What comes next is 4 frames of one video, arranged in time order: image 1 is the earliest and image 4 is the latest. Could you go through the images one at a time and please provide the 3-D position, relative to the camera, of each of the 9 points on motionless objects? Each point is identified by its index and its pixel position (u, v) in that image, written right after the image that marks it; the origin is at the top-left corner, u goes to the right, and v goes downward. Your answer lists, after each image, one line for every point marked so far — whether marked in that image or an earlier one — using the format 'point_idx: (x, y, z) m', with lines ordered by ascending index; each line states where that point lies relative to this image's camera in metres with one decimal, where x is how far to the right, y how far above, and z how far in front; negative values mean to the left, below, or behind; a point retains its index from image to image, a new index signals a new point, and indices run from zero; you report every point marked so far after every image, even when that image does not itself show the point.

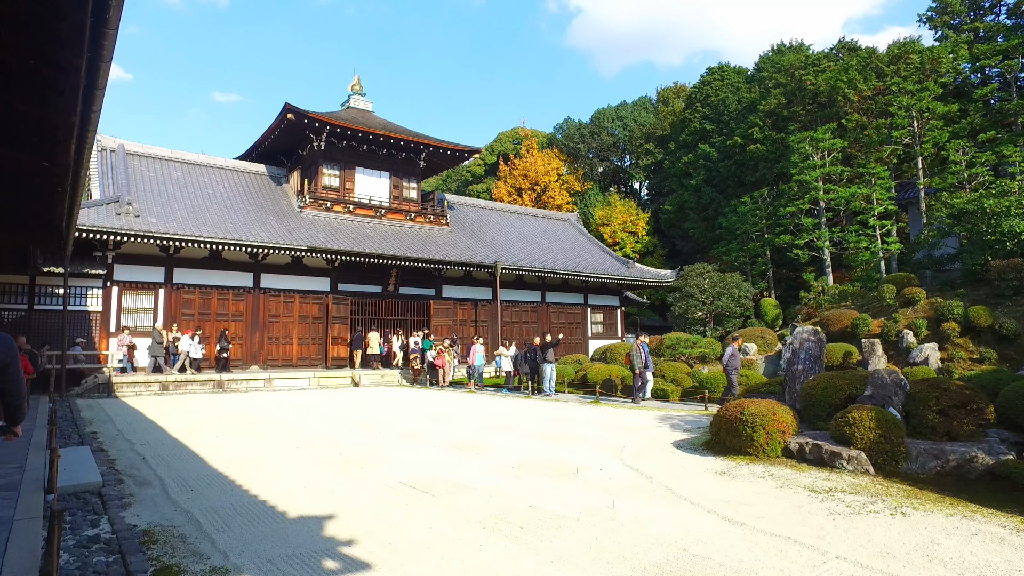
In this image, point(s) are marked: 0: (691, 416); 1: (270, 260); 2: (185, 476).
0: (+2.5, -1.8, +9.7) m
1: (-6.3, +0.7, +17.8) m
2: (-2.6, -1.5, +5.4) m
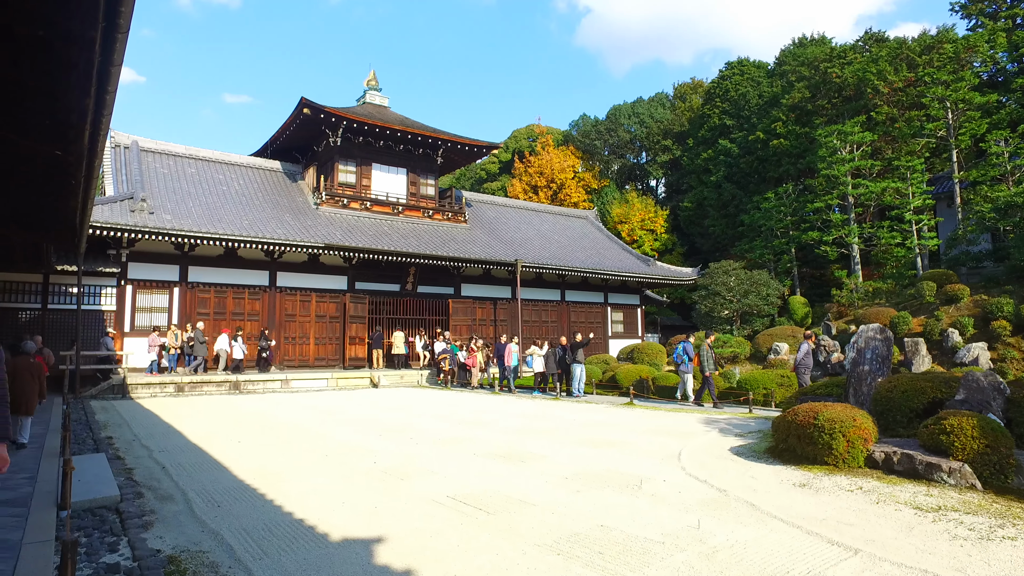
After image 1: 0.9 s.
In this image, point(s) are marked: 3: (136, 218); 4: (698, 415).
0: (+3.0, -1.8, +9.2) m
1: (-5.7, +0.7, +17.4) m
2: (-2.2, -1.5, +4.9) m
3: (-8.1, +1.5, +14.8) m
4: (+2.6, -1.8, +9.8) m
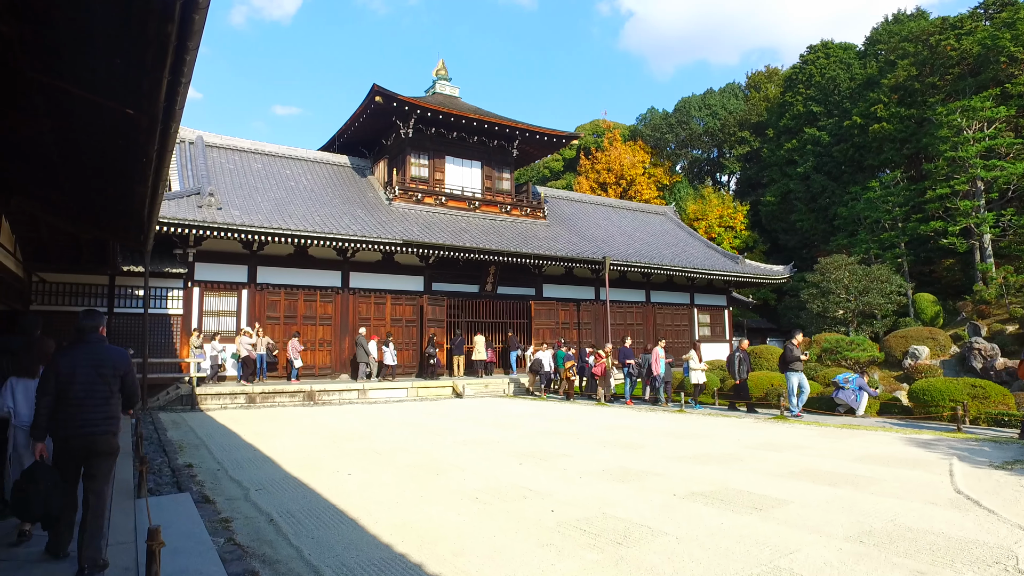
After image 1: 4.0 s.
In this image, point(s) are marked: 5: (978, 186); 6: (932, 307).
0: (+4.7, -1.6, +7.2) m
1: (-3.5, +0.7, +16.0) m
2: (-0.8, -1.3, +3.3) m
3: (-6.1, +1.5, +13.5) m
4: (+4.4, -1.7, +7.8) m
5: (+13.2, +2.9, +19.5) m
6: (+11.4, -0.5, +18.8) m
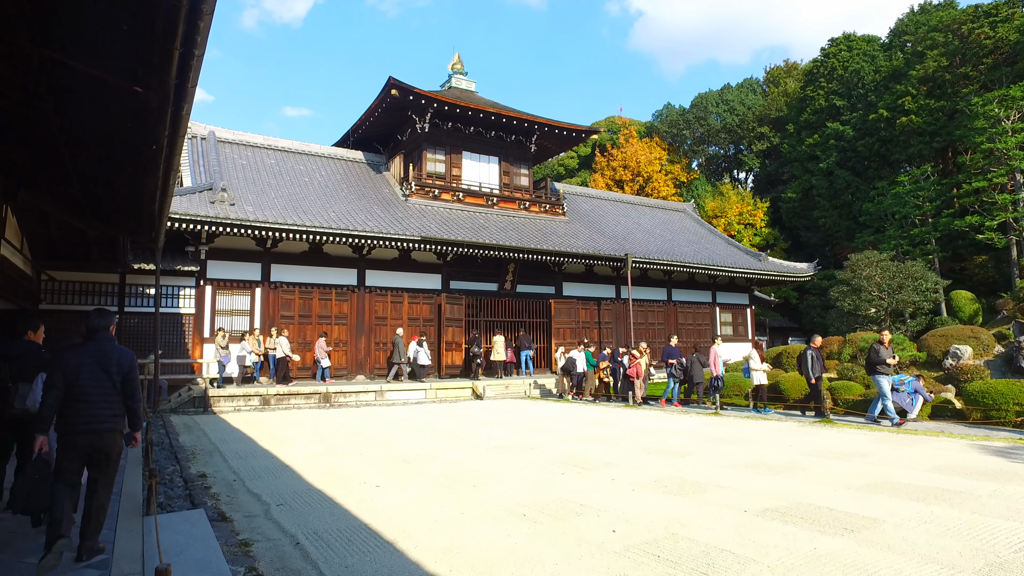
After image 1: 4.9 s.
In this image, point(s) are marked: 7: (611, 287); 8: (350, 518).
0: (+5.0, -1.5, +6.5) m
1: (-3.1, +0.8, +15.5) m
2: (-0.4, -1.3, +2.7) m
3: (-5.6, +1.5, +13.0) m
4: (+4.7, -1.6, +7.2) m
5: (+13.7, +3.0, +18.7) m
6: (+12.0, -0.4, +18.1) m
7: (+2.8, 0.0, +19.5) m
8: (-1.0, -1.4, +4.2) m
